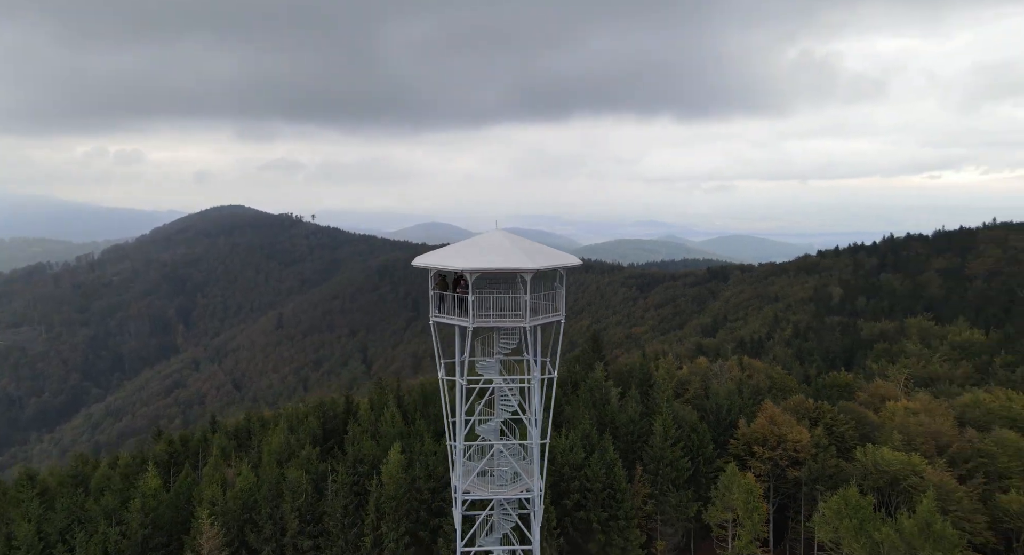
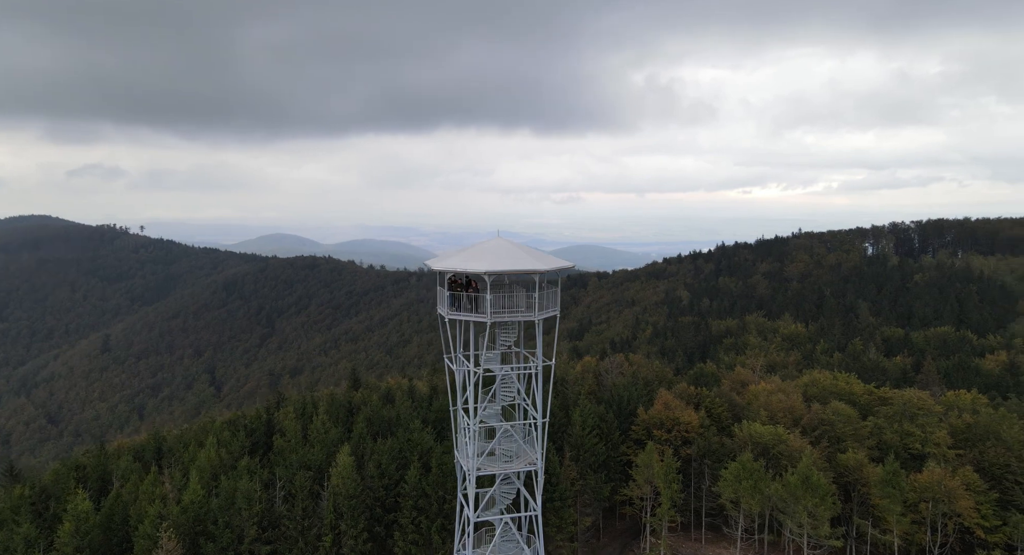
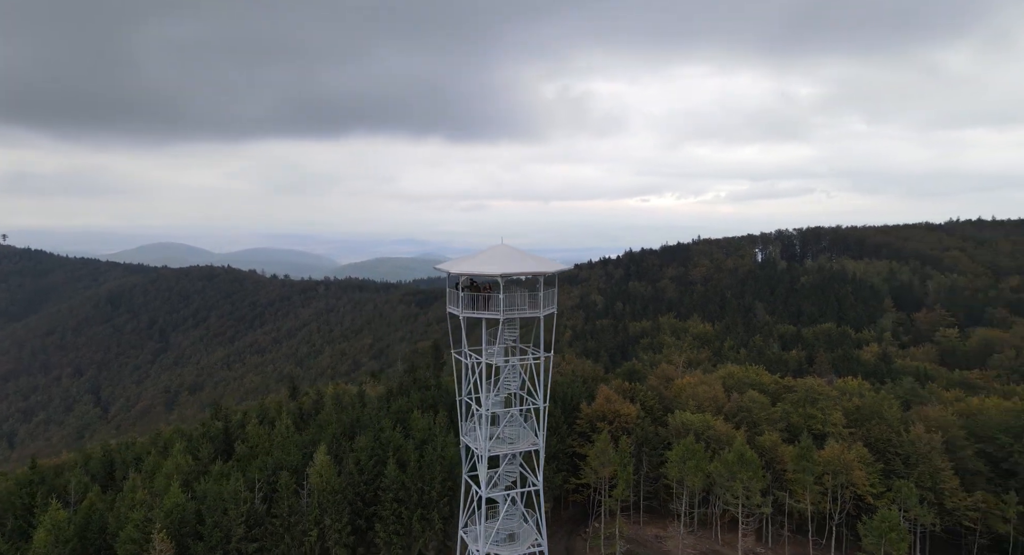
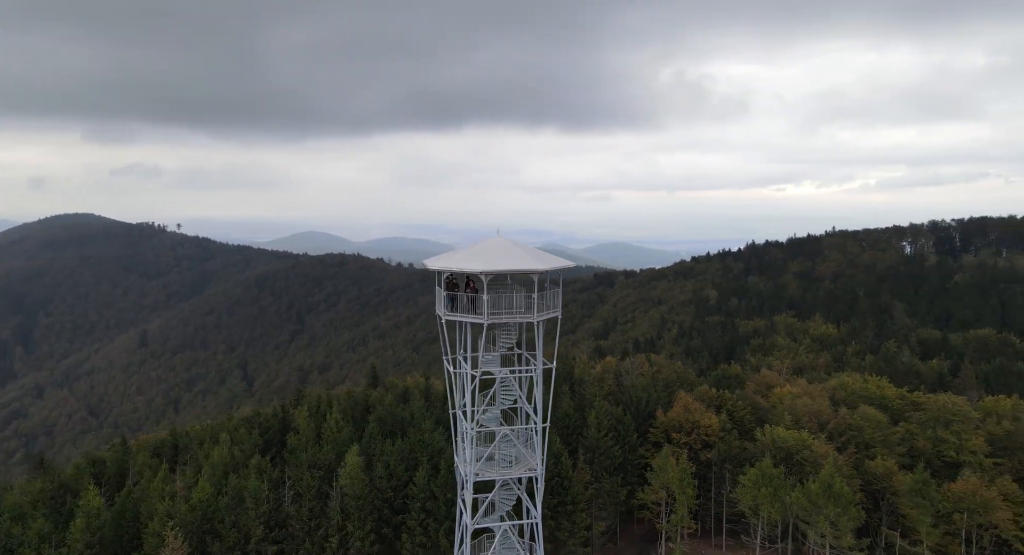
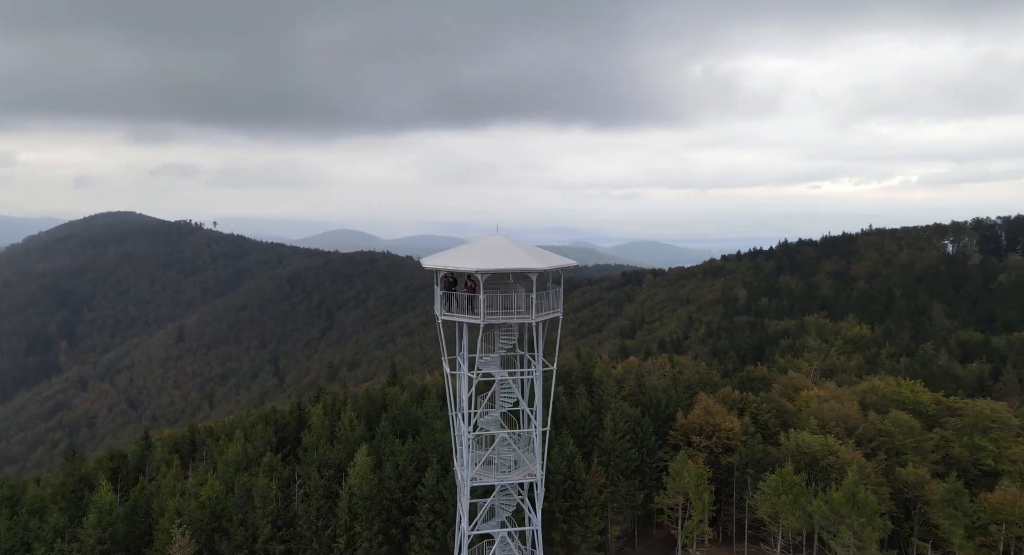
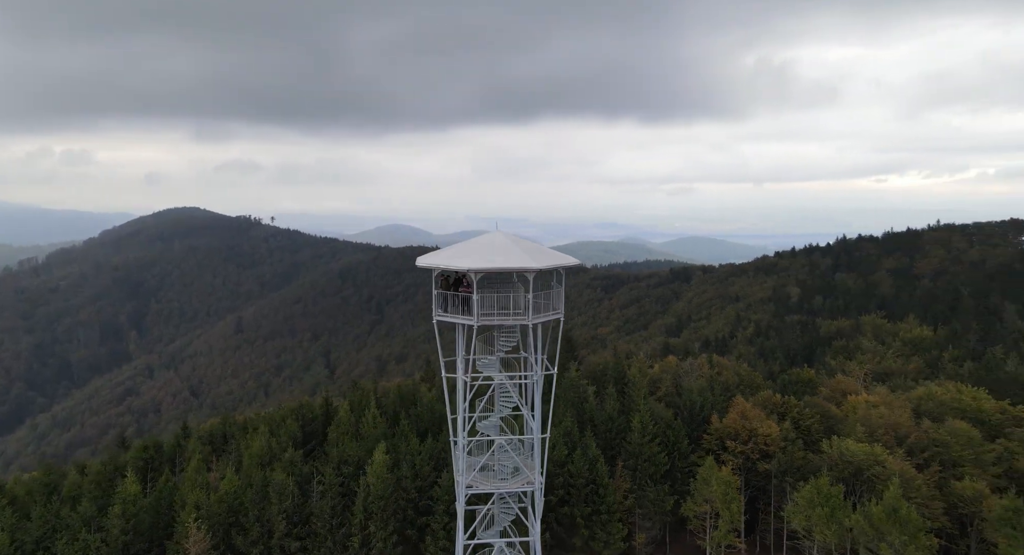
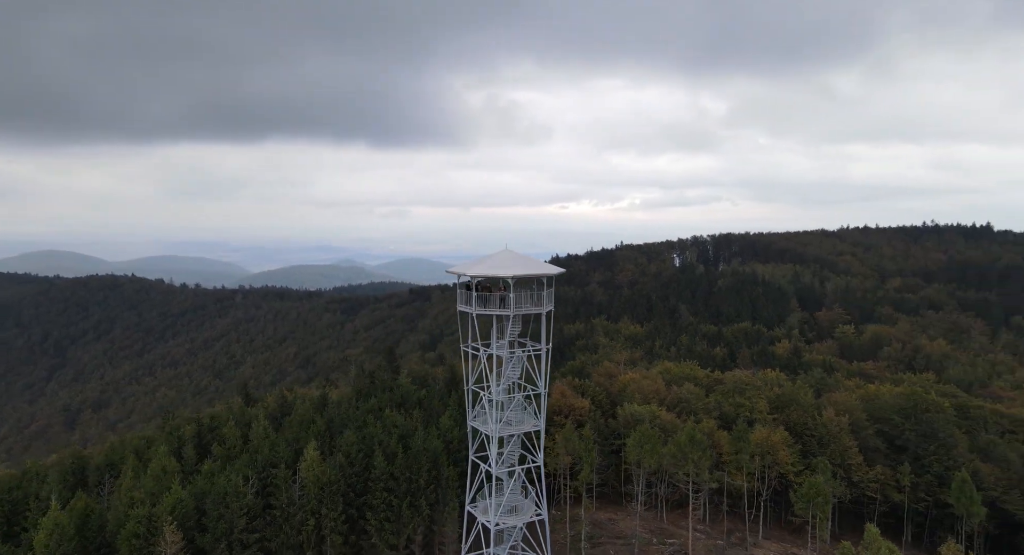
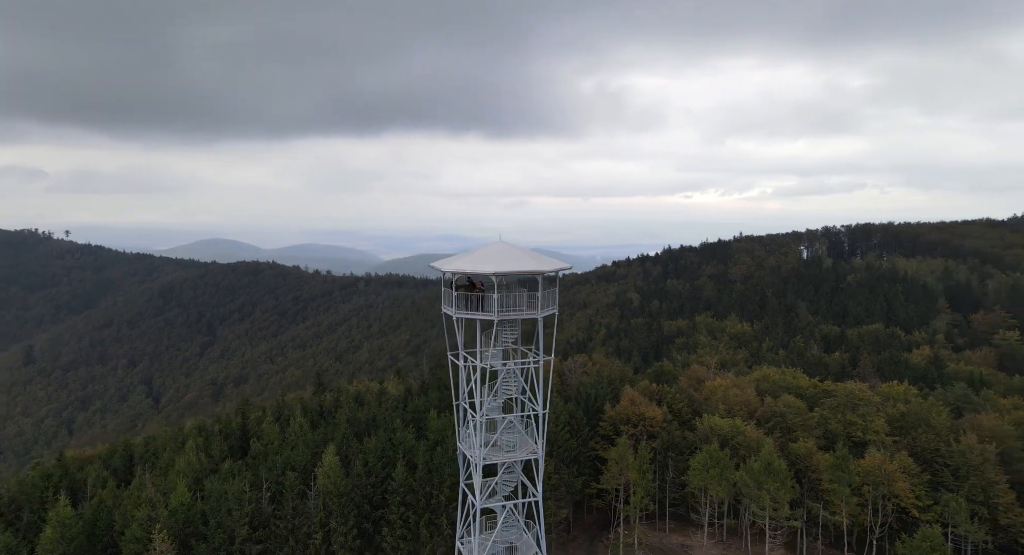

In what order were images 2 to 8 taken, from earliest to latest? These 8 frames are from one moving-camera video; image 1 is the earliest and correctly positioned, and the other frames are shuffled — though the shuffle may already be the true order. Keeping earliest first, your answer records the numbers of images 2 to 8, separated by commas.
6, 5, 4, 2, 8, 3, 7
